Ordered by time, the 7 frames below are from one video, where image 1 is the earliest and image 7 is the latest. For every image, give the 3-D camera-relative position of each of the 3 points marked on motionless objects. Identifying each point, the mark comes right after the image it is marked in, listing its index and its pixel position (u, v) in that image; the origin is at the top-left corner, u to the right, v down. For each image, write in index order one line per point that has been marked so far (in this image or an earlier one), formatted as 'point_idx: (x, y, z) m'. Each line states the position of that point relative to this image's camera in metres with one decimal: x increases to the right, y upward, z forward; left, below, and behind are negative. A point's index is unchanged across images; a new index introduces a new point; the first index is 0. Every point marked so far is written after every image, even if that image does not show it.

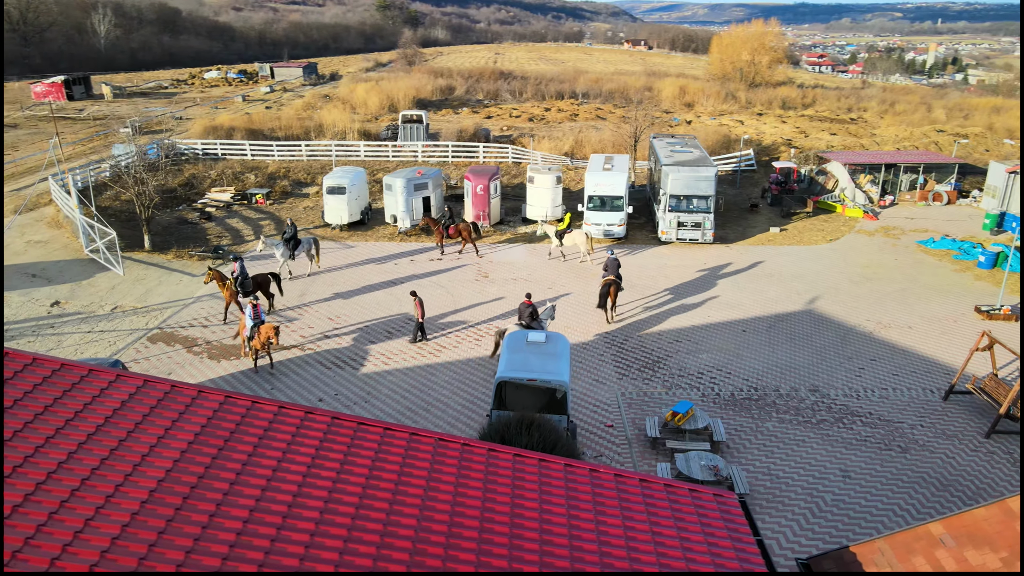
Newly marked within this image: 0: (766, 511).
0: (+3.9, -3.5, +11.1) m
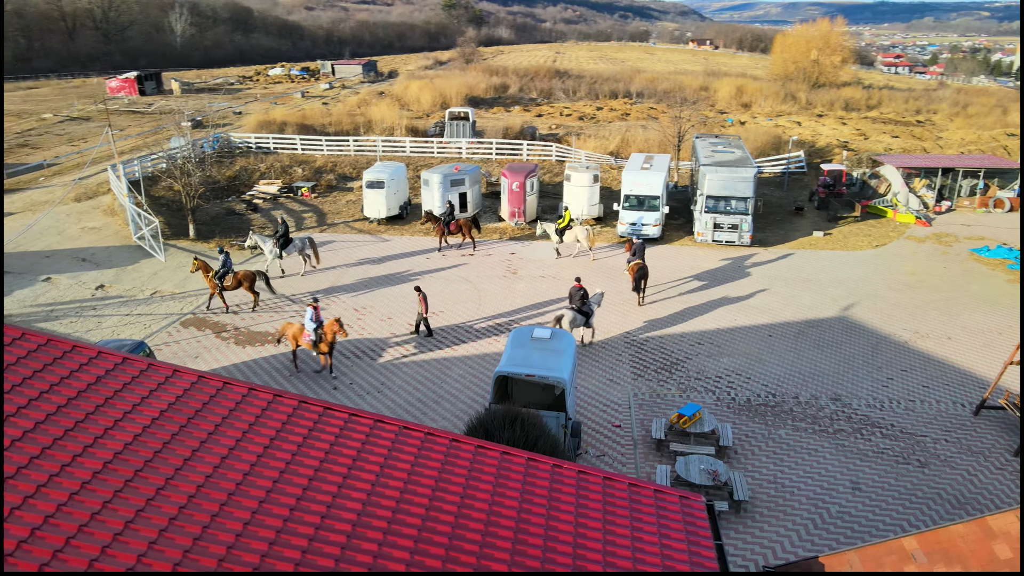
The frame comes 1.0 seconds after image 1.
0: (+3.8, -3.5, +10.8) m
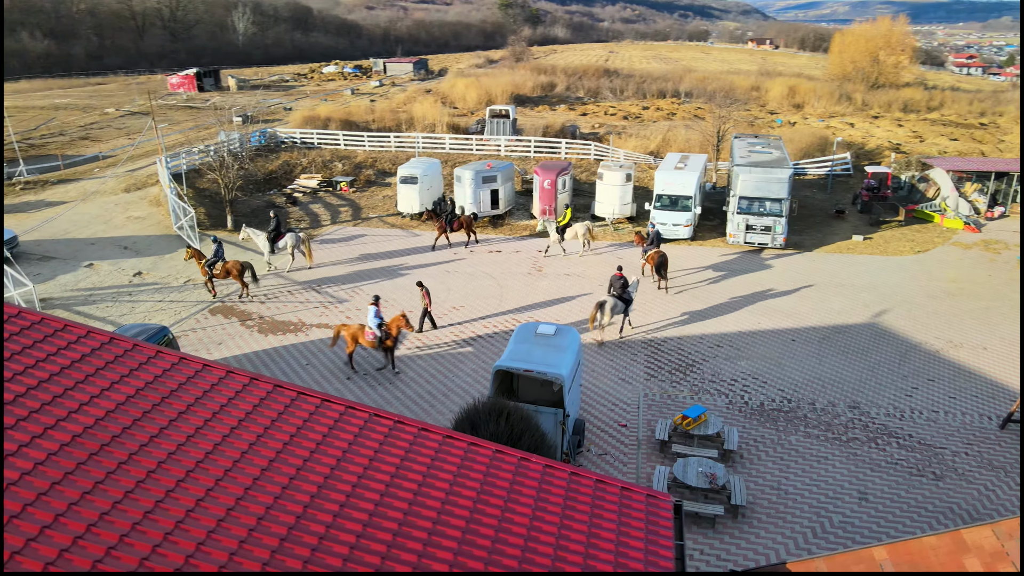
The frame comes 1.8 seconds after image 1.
0: (+3.7, -3.5, +10.5) m
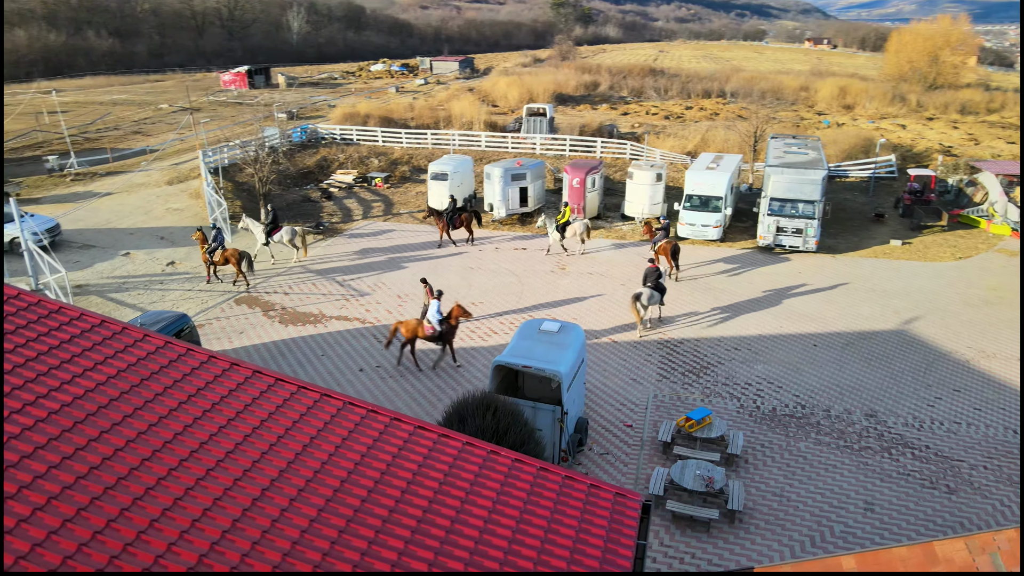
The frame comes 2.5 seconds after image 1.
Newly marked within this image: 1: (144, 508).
0: (+3.6, -3.6, +10.3) m
1: (-2.7, -1.7, +5.4) m
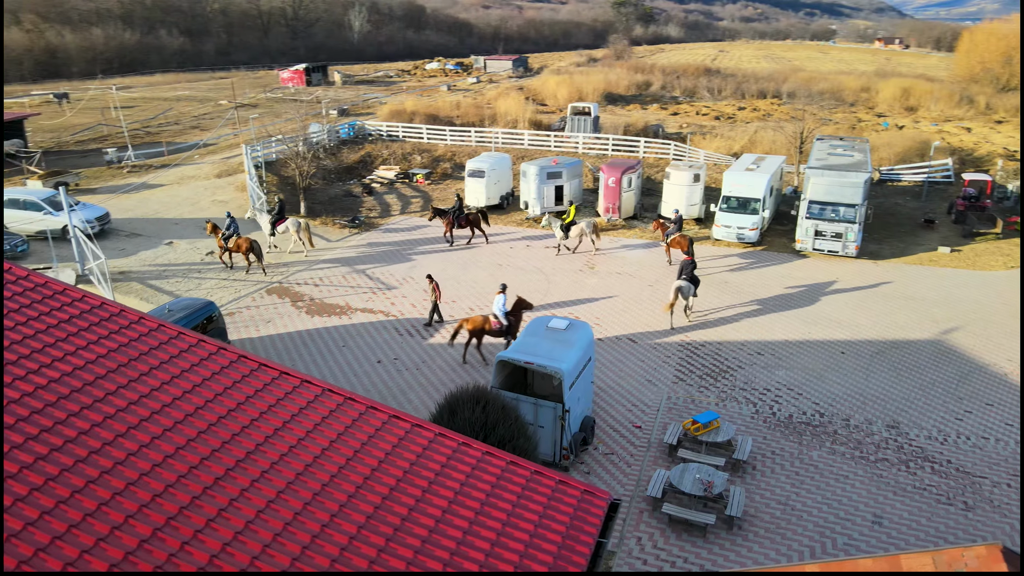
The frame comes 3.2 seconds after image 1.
0: (+3.5, -3.6, +10.0) m
1: (-3.1, -1.5, +5.6) m
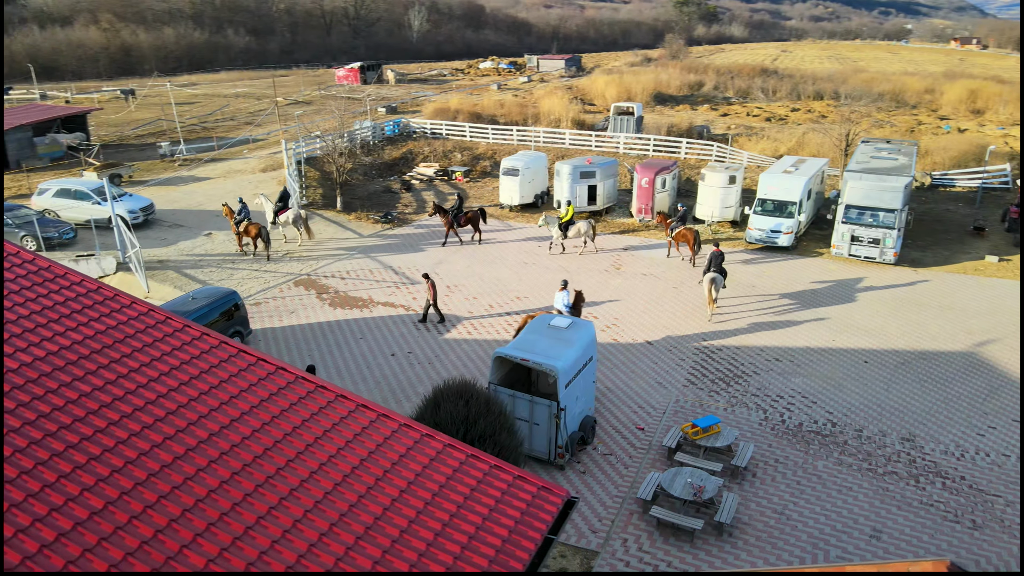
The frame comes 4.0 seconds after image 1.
0: (+3.2, -3.6, +9.9) m
1: (-3.6, -1.4, +5.9) m
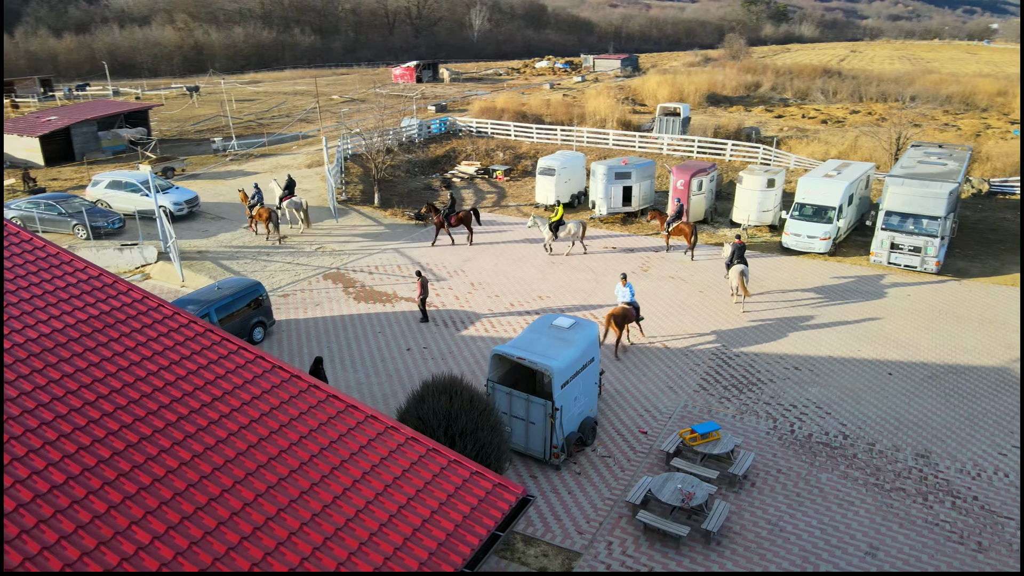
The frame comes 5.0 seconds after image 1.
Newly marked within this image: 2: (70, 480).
0: (+3.0, -3.7, +9.7) m
1: (-4.1, -1.2, +6.3) m
2: (-3.5, -1.5, +5.7) m
